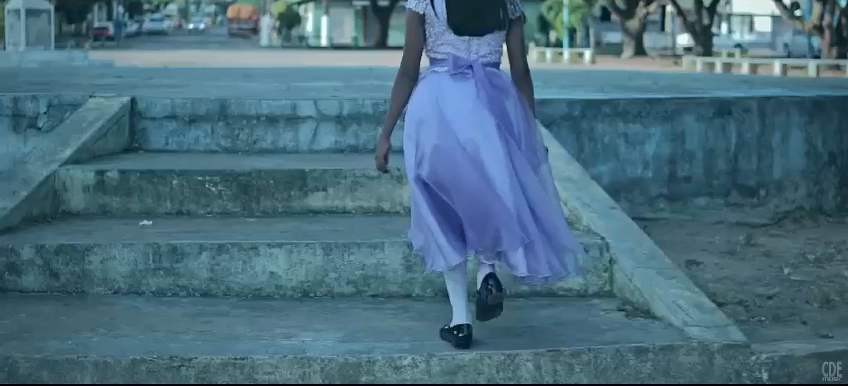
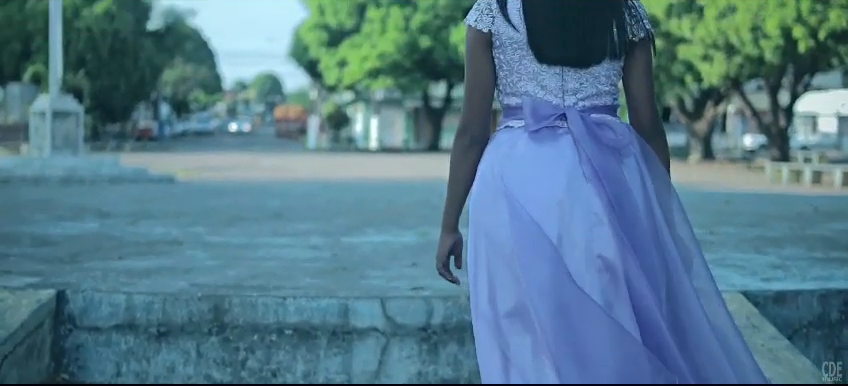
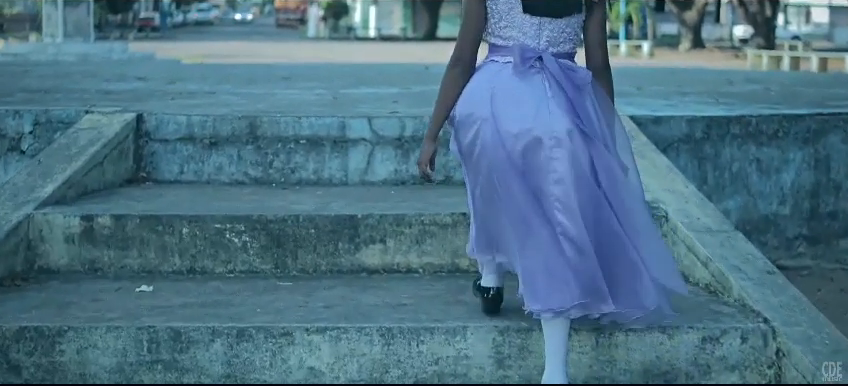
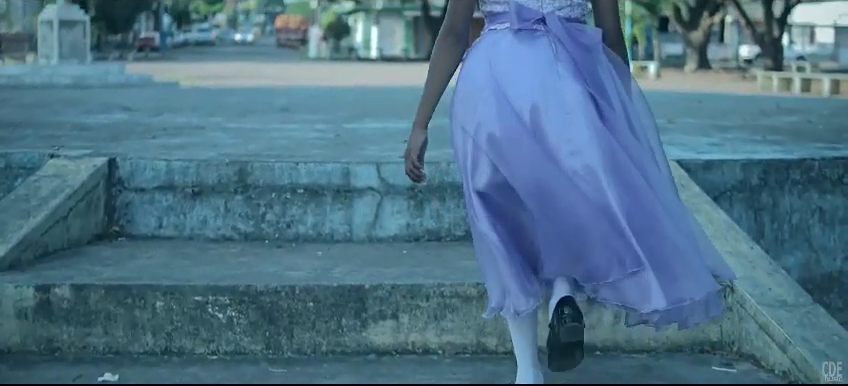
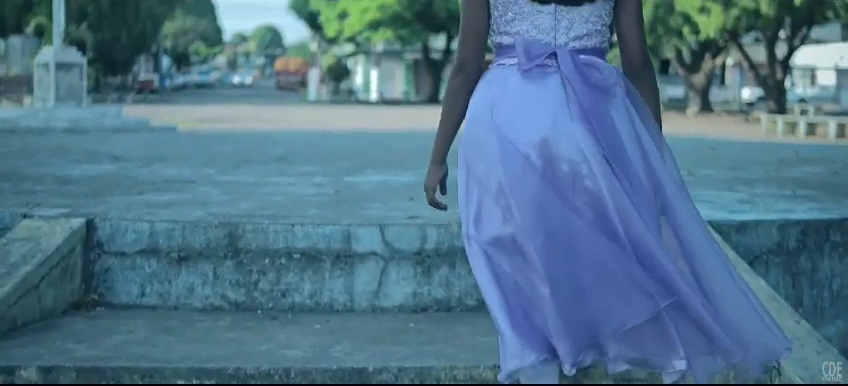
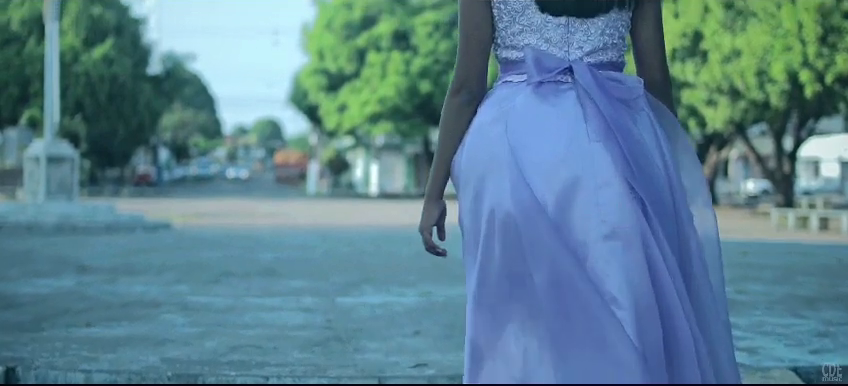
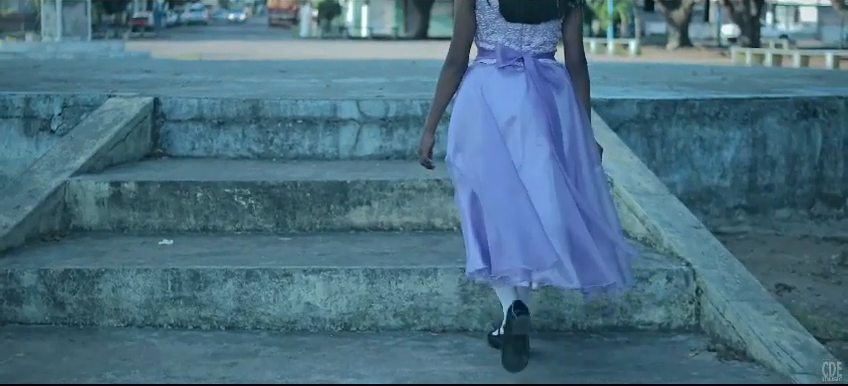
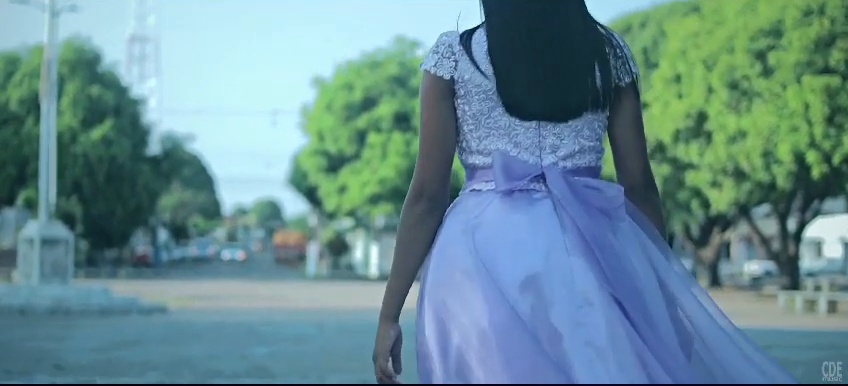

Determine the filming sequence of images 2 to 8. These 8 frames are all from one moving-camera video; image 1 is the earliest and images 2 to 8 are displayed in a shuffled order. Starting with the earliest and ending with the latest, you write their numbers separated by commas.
7, 3, 4, 5, 2, 6, 8
